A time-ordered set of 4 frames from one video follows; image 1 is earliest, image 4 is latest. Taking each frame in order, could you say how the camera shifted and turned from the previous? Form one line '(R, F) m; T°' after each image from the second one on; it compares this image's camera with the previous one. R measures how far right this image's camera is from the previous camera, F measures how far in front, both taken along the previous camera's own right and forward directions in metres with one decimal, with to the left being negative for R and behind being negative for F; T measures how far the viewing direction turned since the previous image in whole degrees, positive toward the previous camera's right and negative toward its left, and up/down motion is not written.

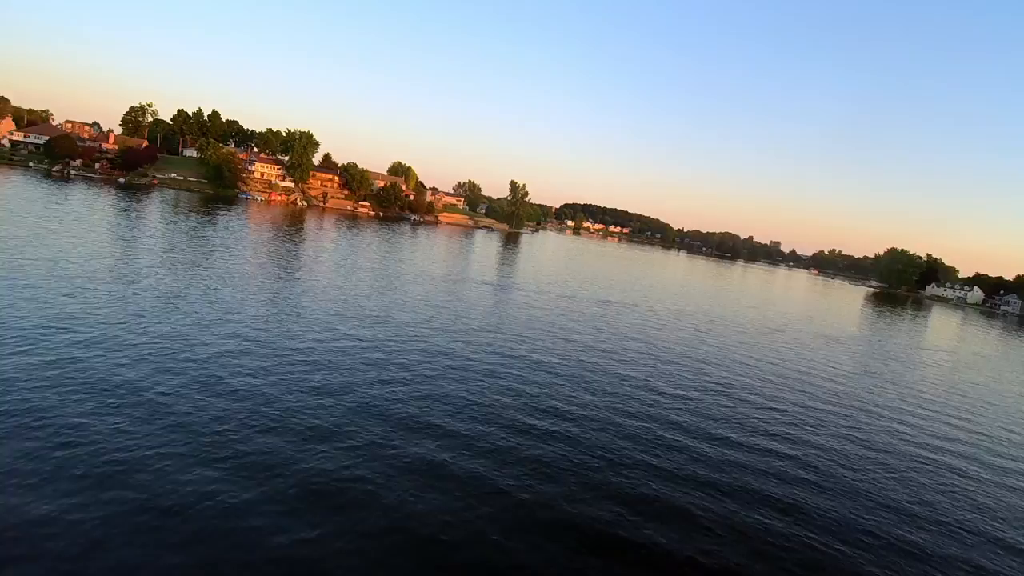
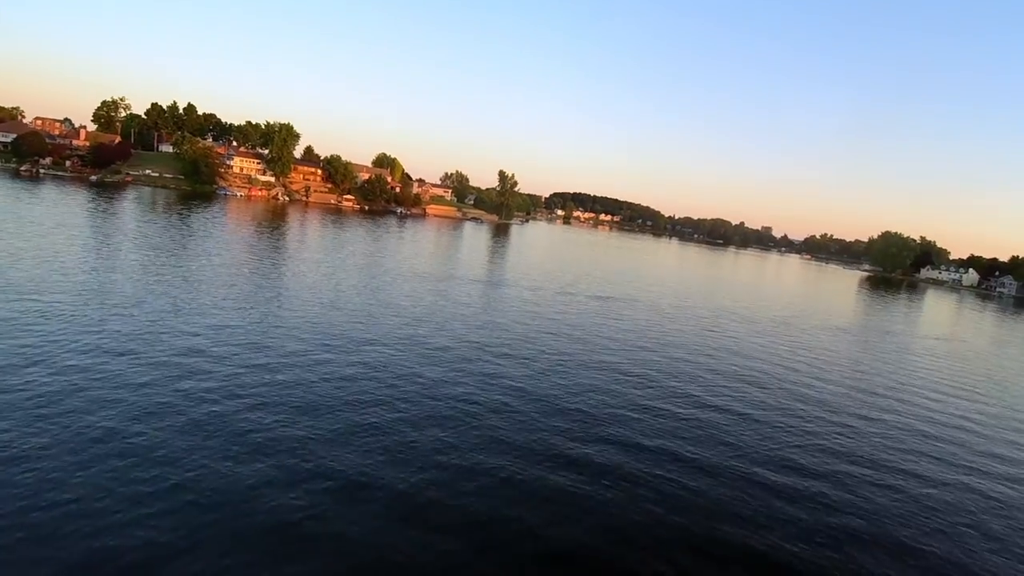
(-0.2, +1.6) m; +1°
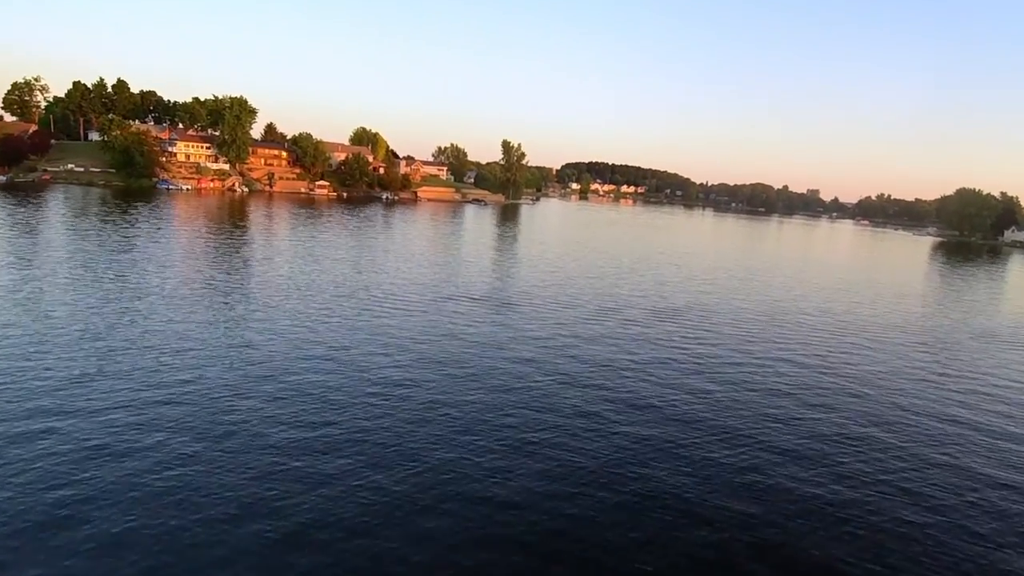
(-0.6, +11.4) m; -1°
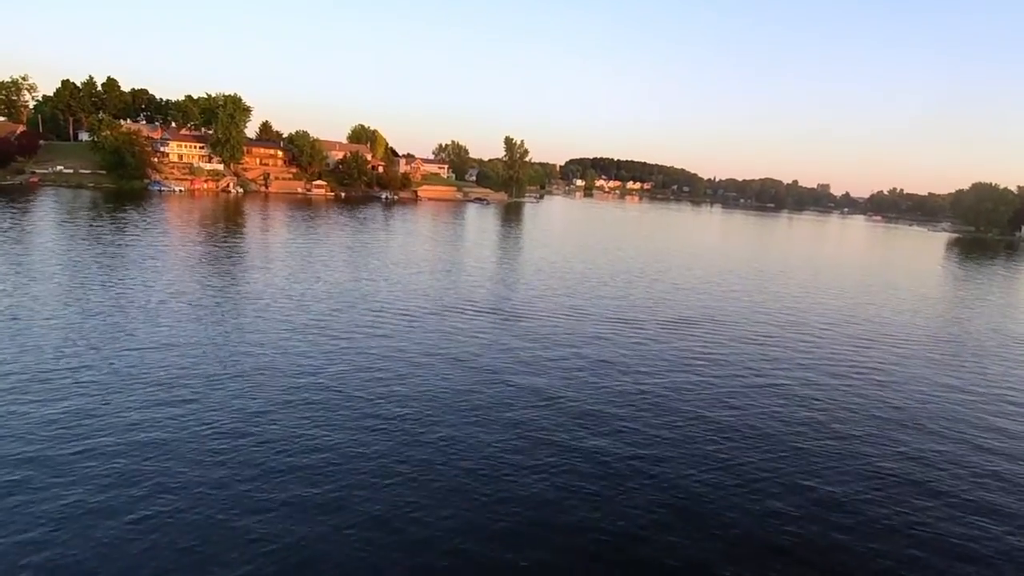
(-0.1, +1.6) m; 0°
